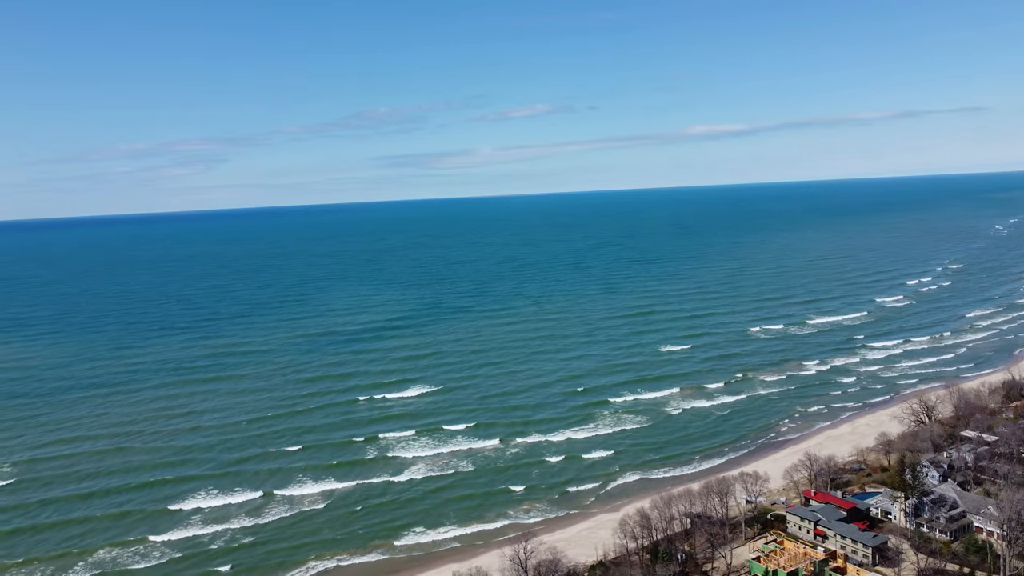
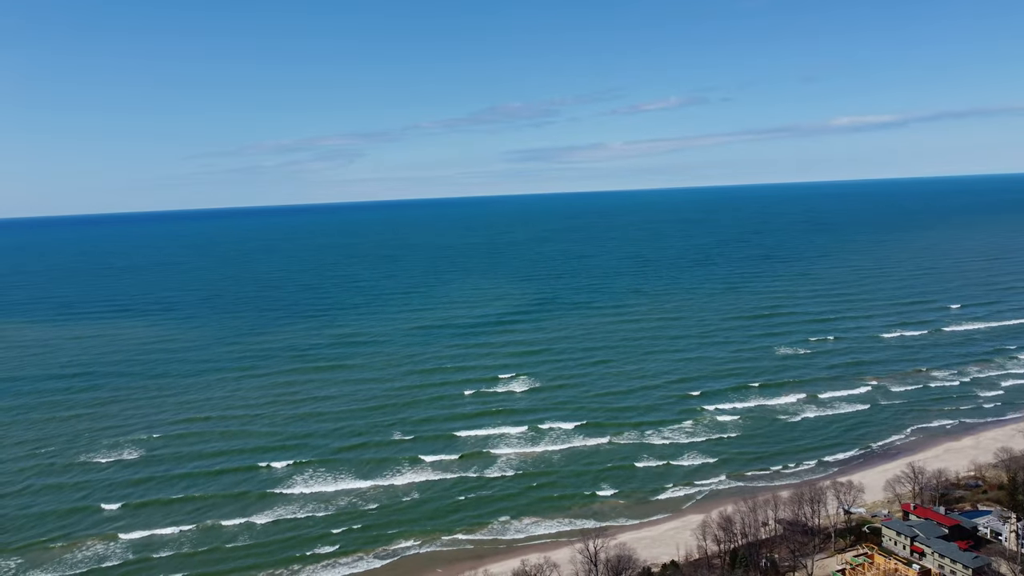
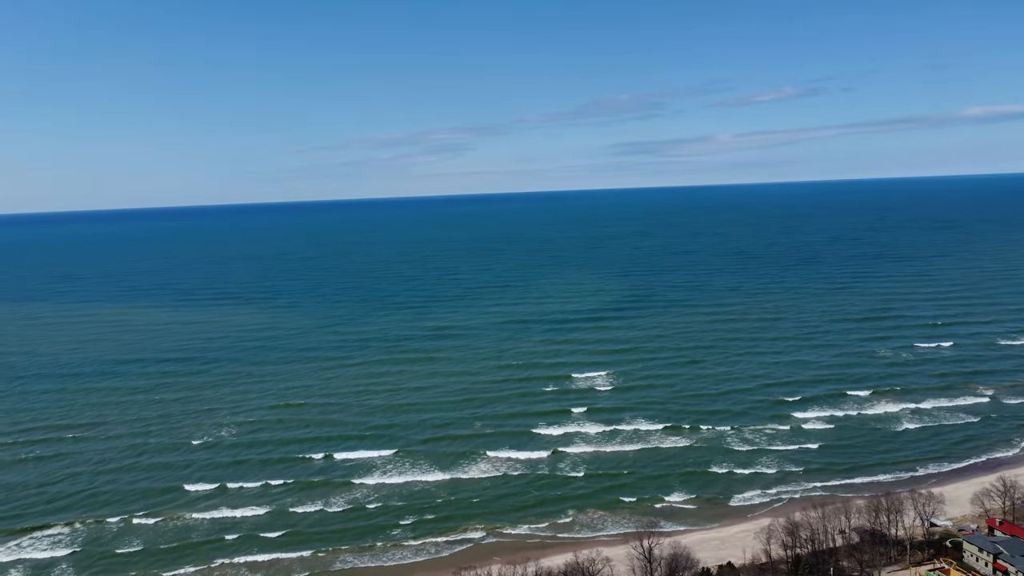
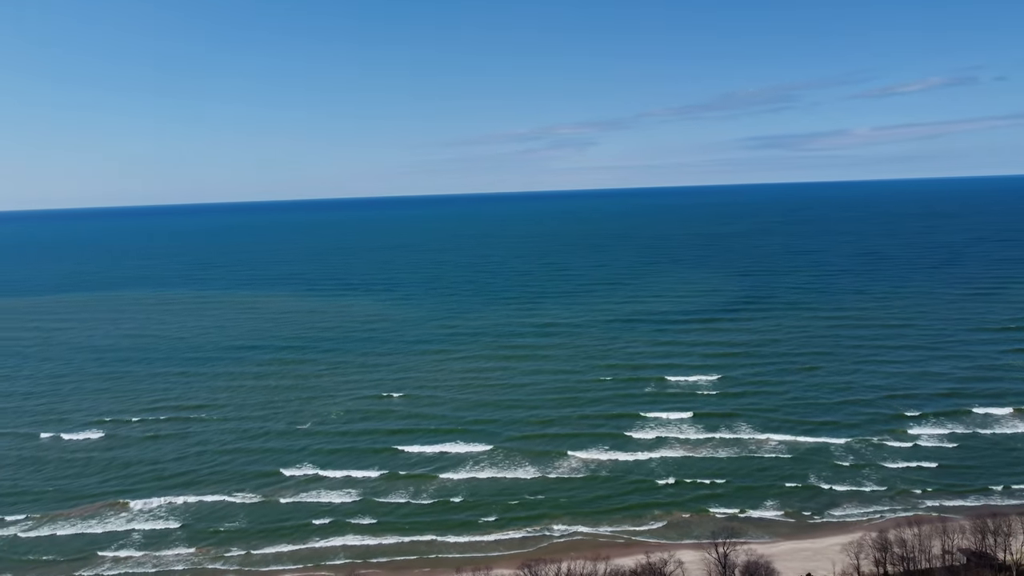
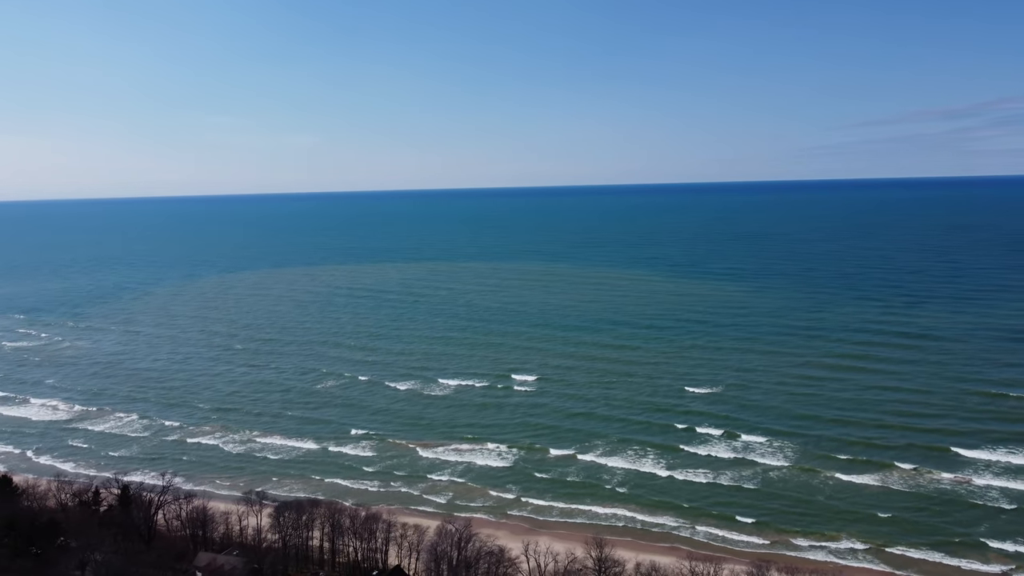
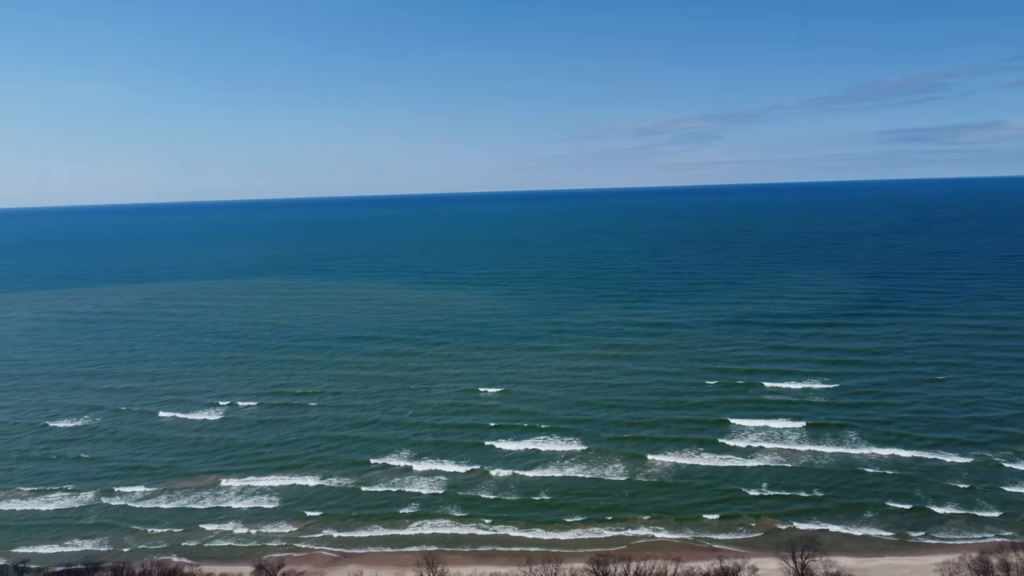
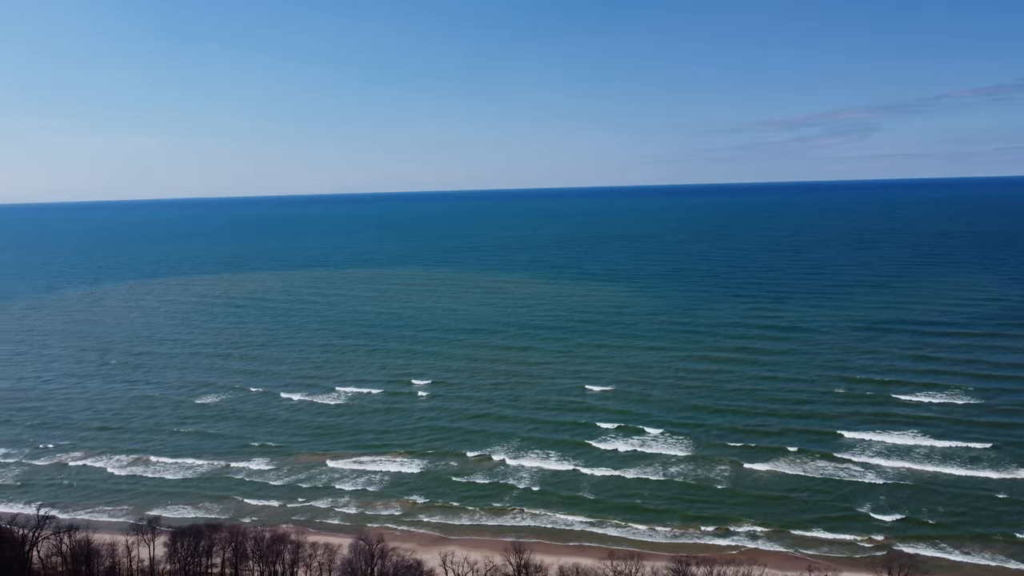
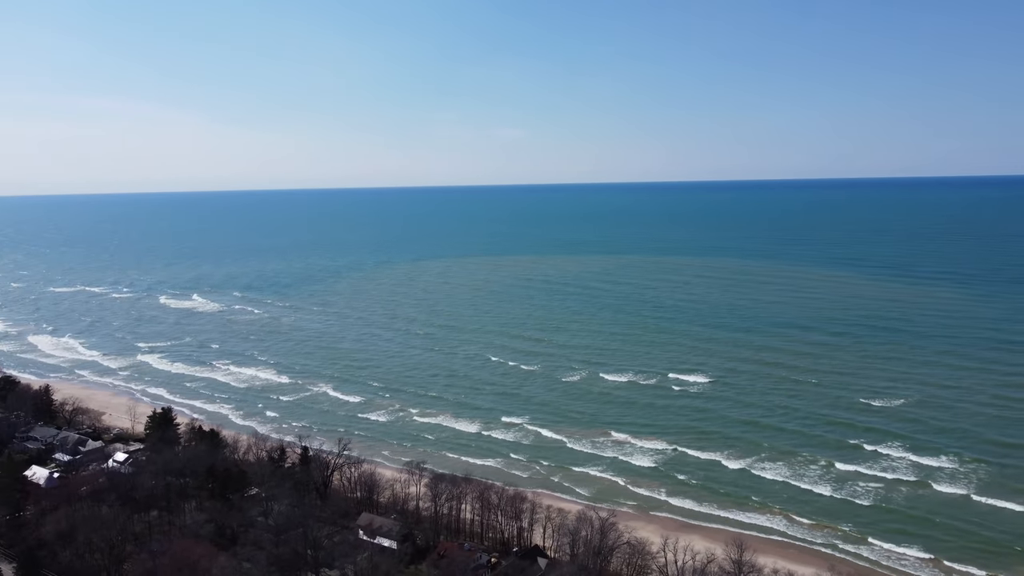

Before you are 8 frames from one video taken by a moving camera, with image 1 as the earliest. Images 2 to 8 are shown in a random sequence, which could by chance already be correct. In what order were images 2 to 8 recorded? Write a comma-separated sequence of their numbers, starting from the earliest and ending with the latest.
2, 3, 4, 6, 7, 5, 8
